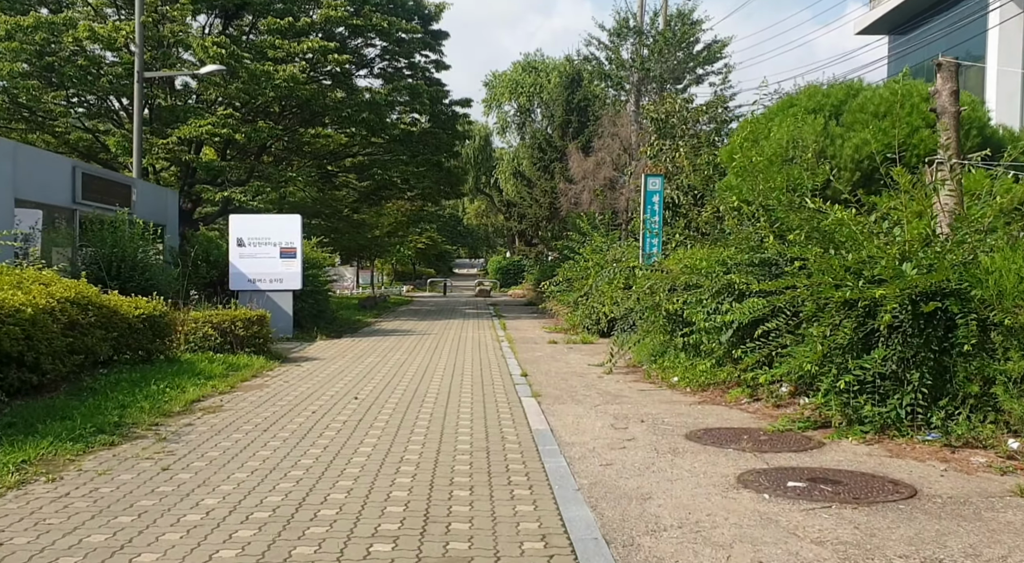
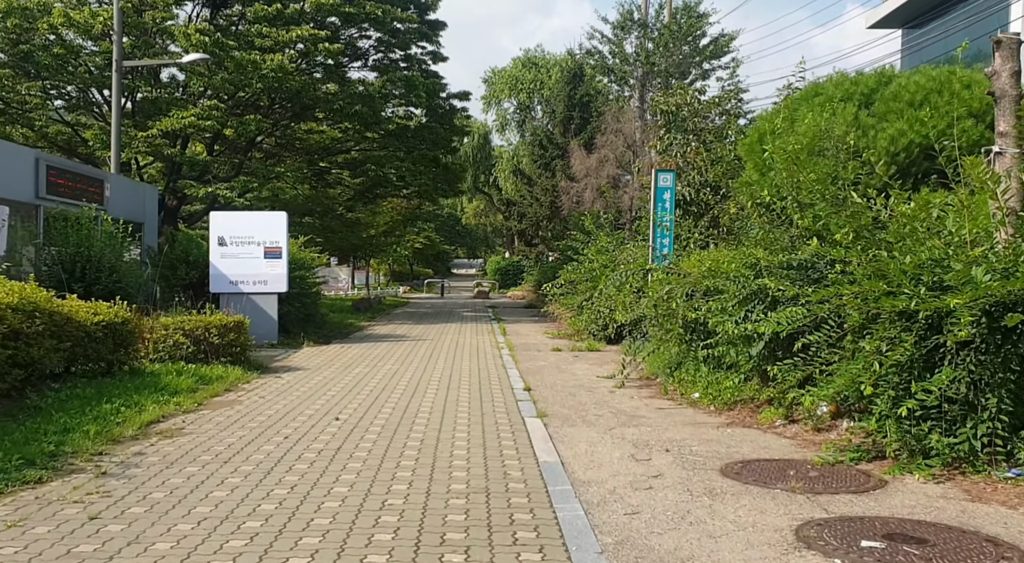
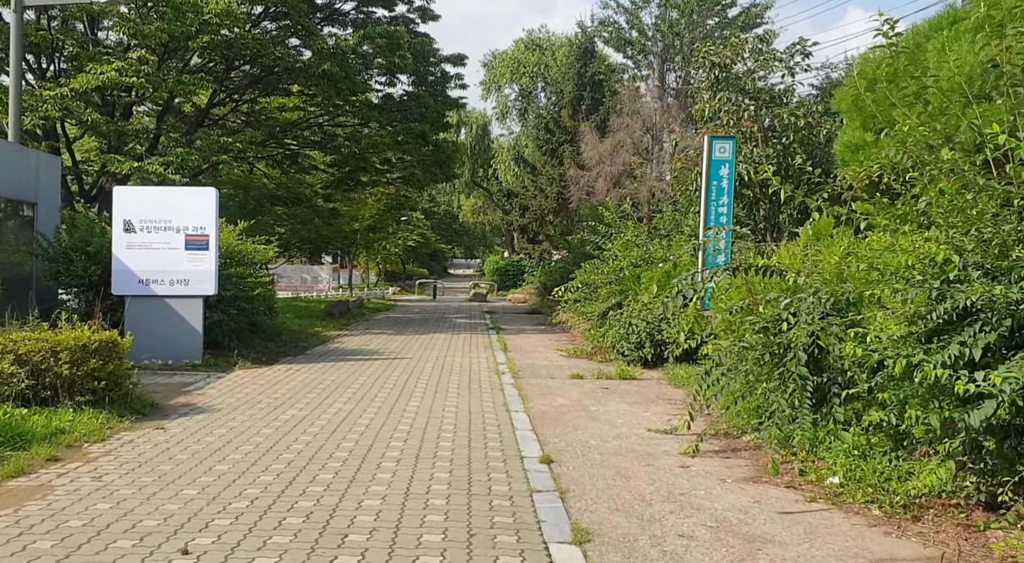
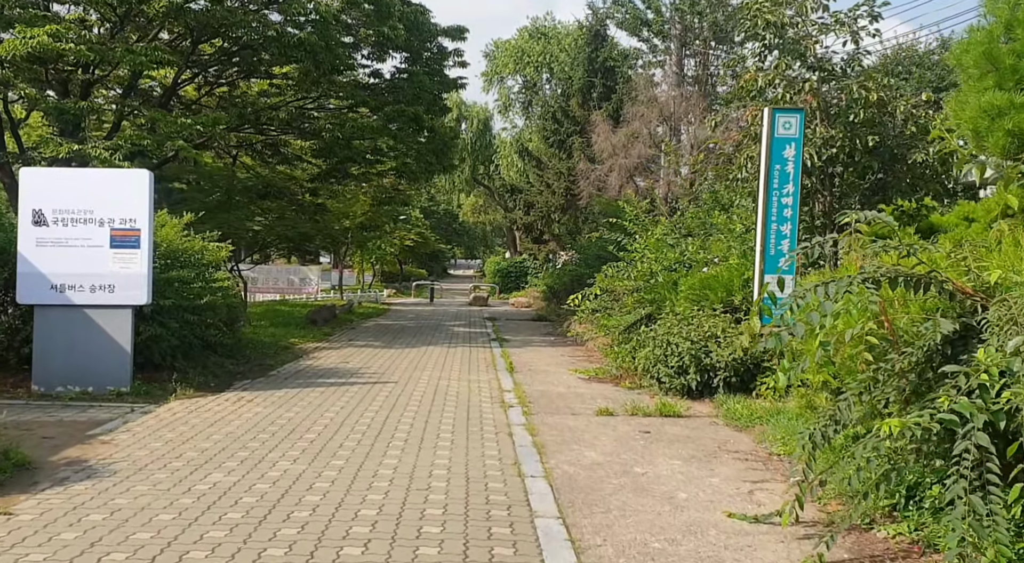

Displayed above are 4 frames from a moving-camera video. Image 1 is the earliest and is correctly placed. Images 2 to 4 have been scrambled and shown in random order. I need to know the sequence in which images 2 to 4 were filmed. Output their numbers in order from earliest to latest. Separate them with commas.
2, 3, 4
